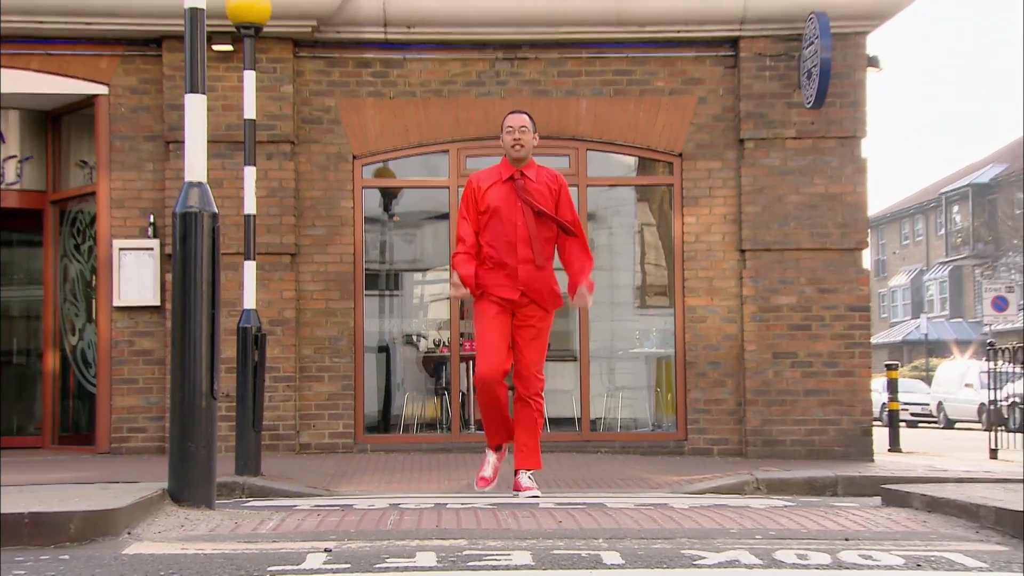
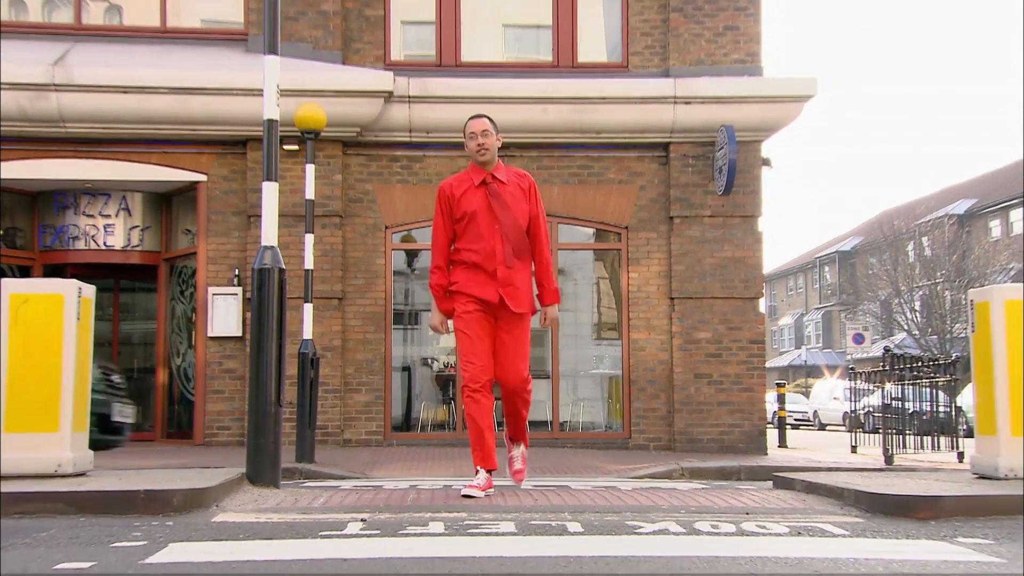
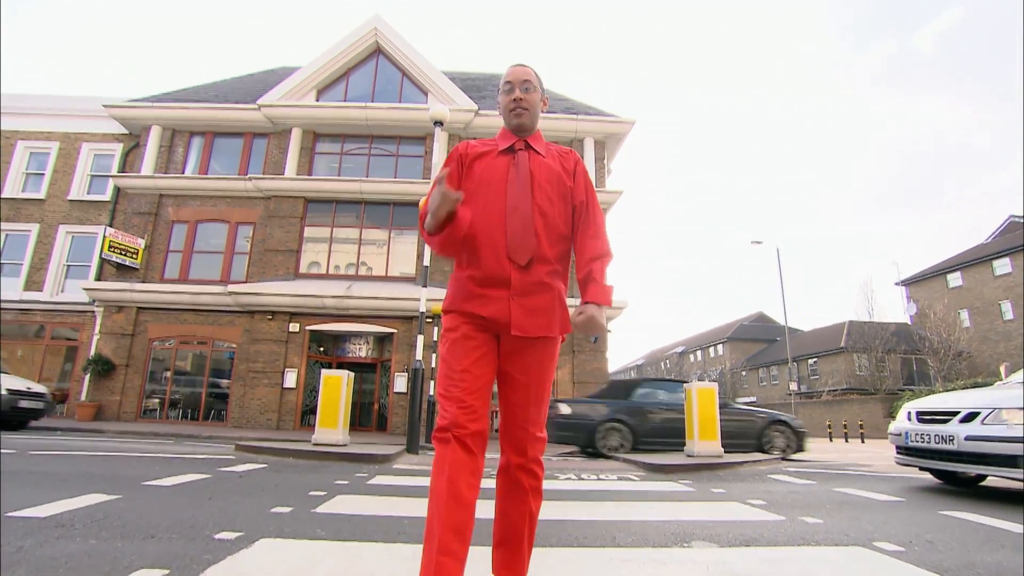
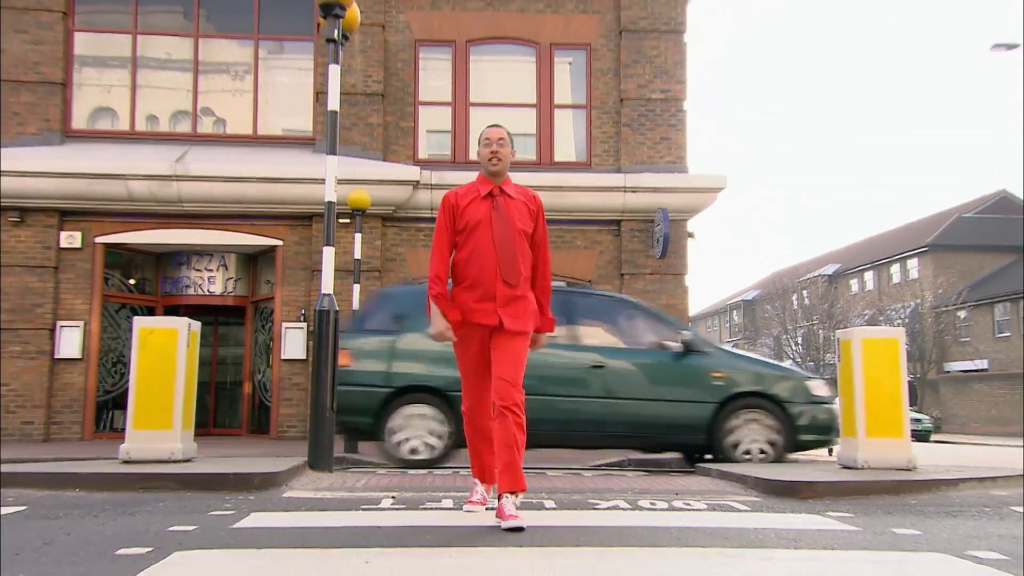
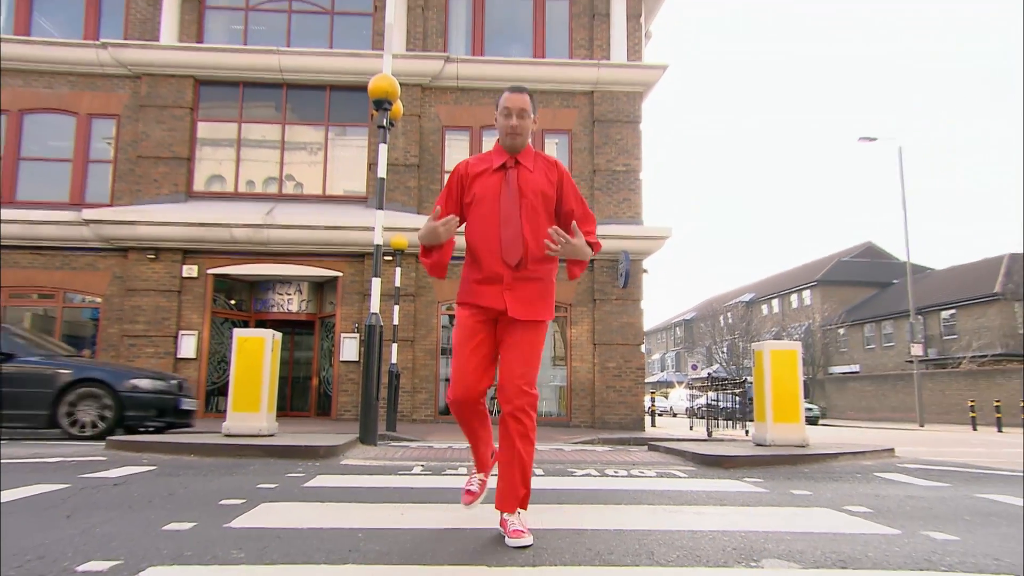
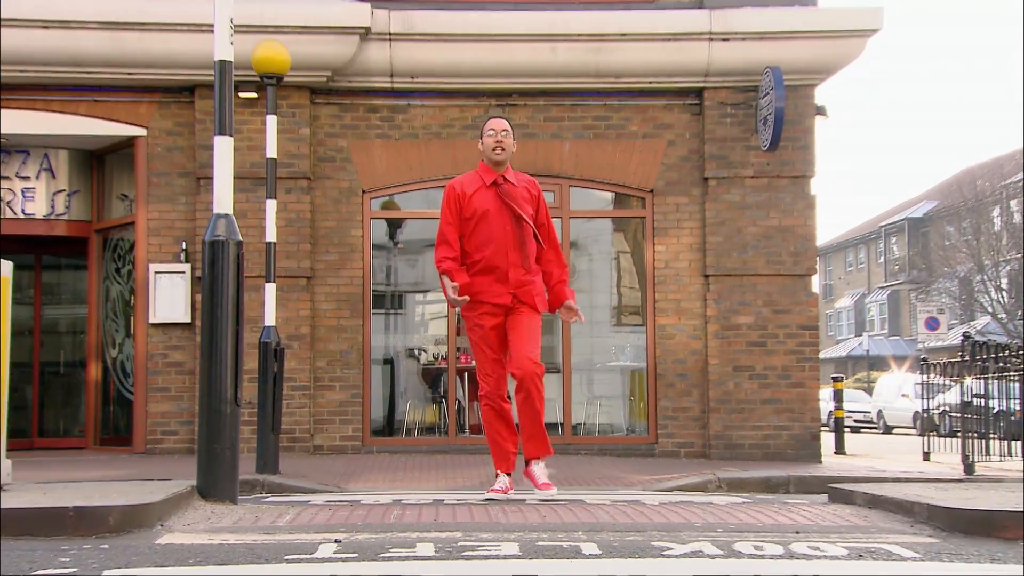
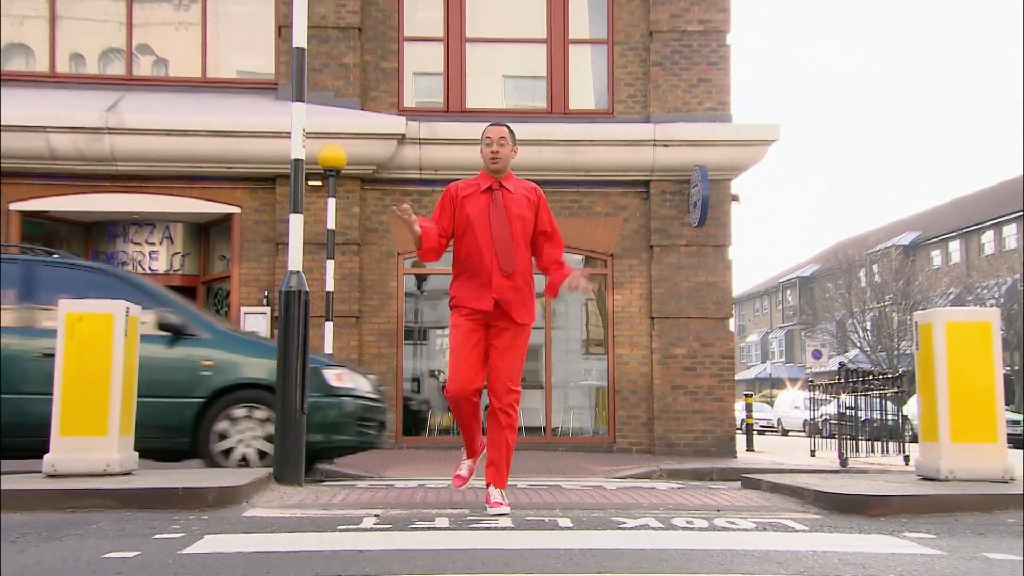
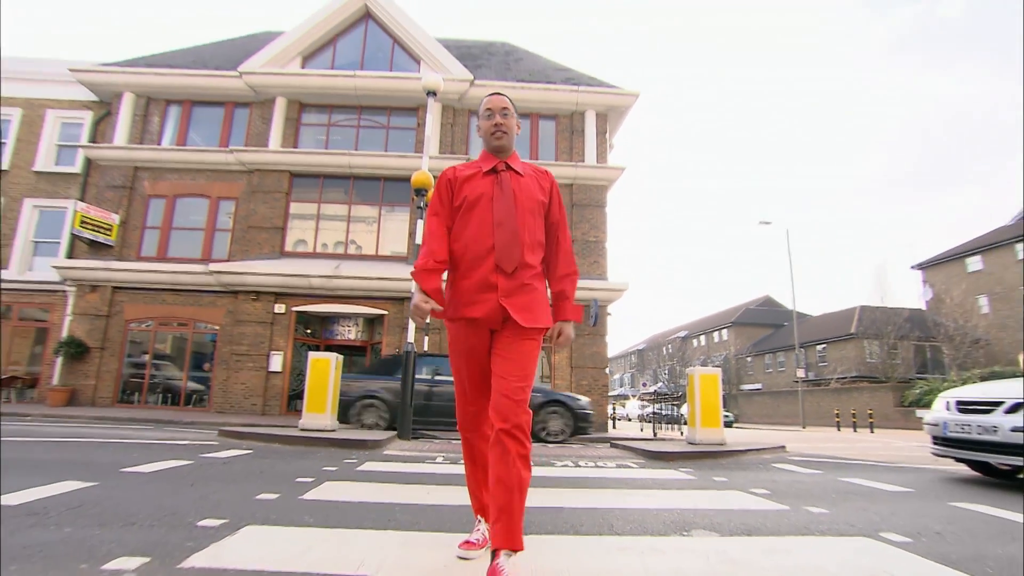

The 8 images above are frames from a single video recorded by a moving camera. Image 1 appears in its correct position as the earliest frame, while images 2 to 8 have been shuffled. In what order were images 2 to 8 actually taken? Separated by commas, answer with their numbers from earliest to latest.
6, 2, 7, 4, 5, 8, 3
